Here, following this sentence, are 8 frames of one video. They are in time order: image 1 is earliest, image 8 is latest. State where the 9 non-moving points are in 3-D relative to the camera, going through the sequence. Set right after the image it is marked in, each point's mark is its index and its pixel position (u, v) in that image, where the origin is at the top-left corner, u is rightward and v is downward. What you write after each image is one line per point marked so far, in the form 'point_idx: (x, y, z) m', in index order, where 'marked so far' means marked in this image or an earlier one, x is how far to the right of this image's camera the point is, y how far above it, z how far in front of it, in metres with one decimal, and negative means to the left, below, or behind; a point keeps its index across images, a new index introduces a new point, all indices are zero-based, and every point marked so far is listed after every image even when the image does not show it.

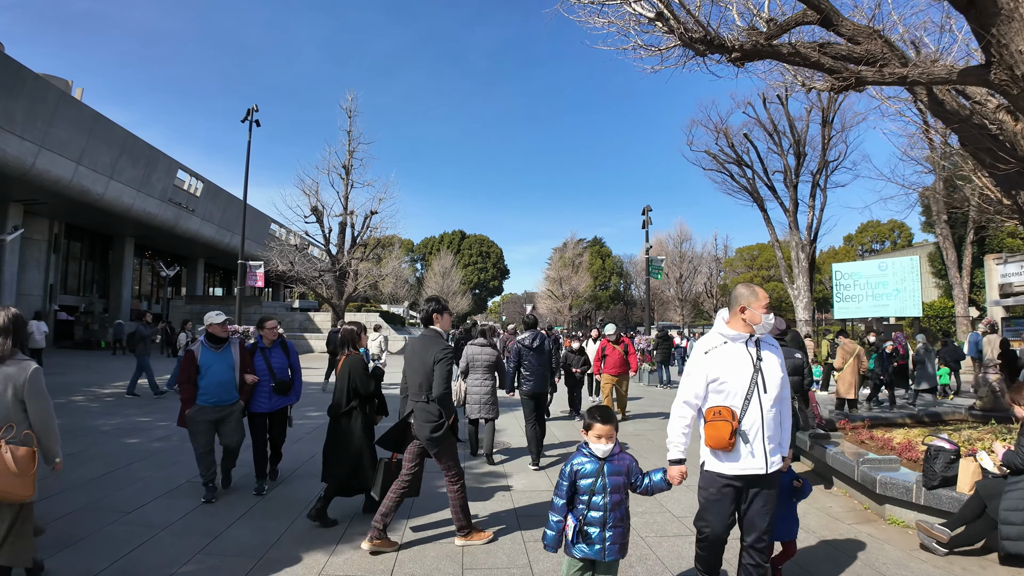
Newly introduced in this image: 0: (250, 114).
0: (-7.2, +4.8, +14.9) m
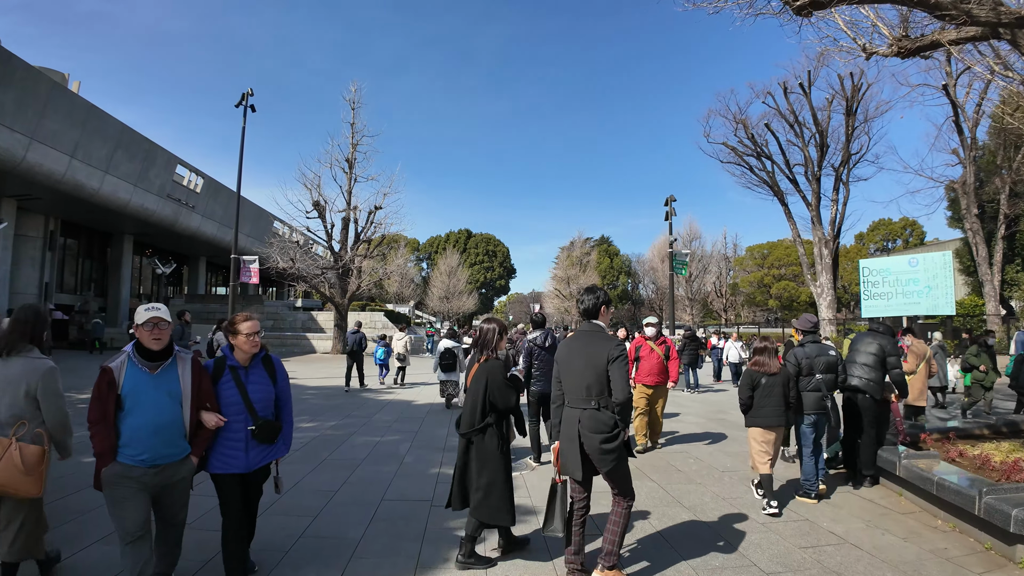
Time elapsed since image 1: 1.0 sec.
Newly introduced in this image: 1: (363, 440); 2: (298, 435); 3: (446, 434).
0: (-6.9, +4.9, +14.0) m
1: (-1.8, -1.8, +6.4) m
2: (-2.7, -1.8, +6.8) m
3: (-0.8, -1.8, +6.6) m
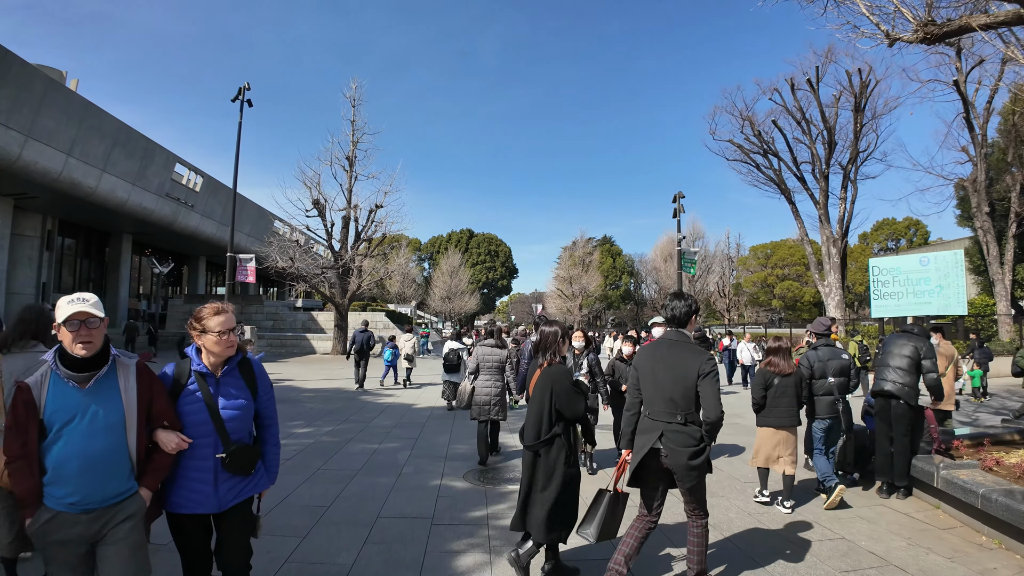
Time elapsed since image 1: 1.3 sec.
0: (-6.8, +4.9, +13.6) m
1: (-1.7, -1.8, +6.0) m
2: (-2.6, -1.8, +6.4) m
3: (-0.7, -1.8, +6.2) m
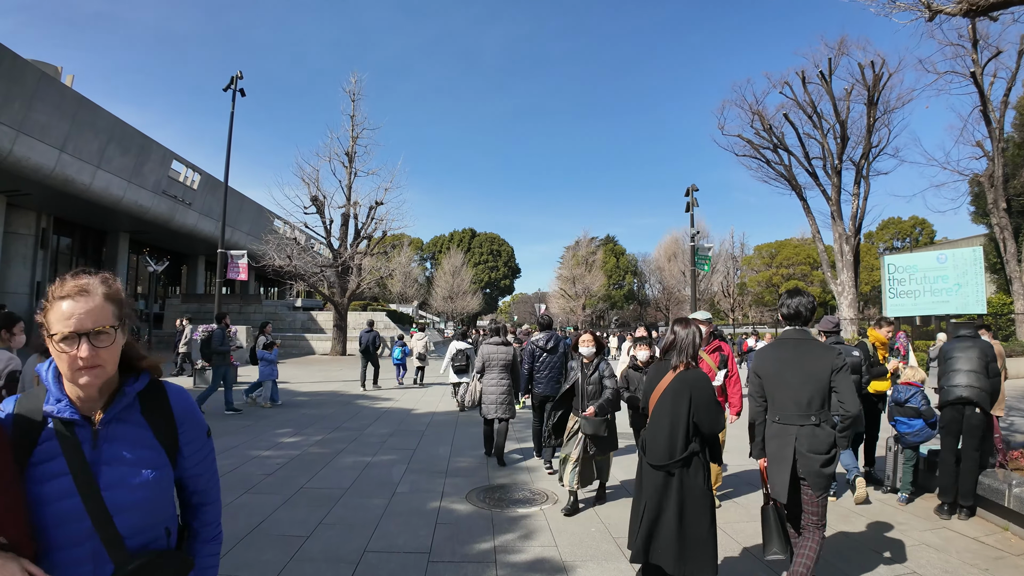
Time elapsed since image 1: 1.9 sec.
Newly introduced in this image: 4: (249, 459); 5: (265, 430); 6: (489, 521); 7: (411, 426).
0: (-6.7, +5.0, +13.0) m
1: (-1.6, -1.7, +5.4) m
2: (-2.5, -1.8, +5.8) m
3: (-0.7, -1.7, +5.6) m
4: (-2.7, -1.8, +5.6) m
5: (-3.1, -1.8, +6.9) m
6: (-0.2, -1.7, +3.9) m
7: (-1.3, -1.8, +7.1) m
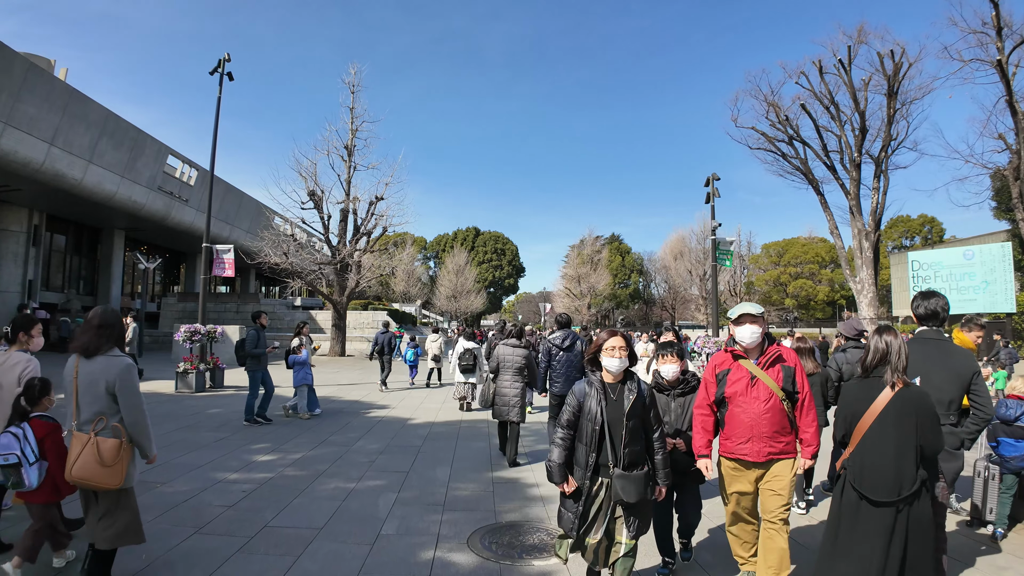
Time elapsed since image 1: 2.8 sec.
0: (-6.6, +5.0, +12.2) m
1: (-1.5, -1.7, +4.6) m
2: (-2.4, -1.7, +5.0) m
3: (-0.6, -1.7, +4.8) m
4: (-2.6, -1.7, +4.7) m
5: (-3.0, -1.8, +6.1) m
6: (-0.1, -1.6, +3.0) m
7: (-1.2, -1.8, +6.3) m
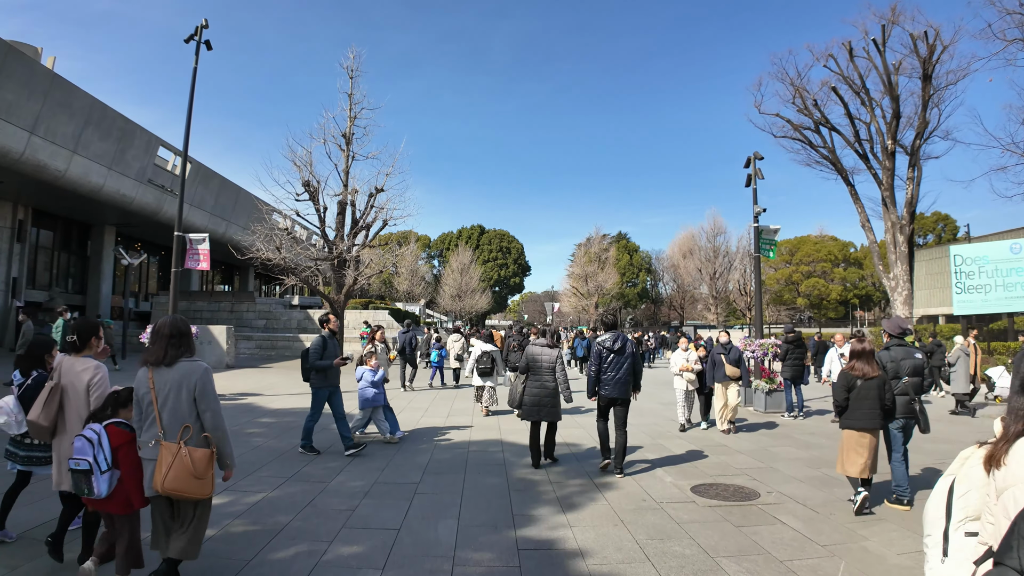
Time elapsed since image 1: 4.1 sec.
0: (-6.3, +5.1, +10.9) m
1: (-1.3, -1.6, +3.2) m
2: (-2.2, -1.6, +3.6) m
3: (-0.4, -1.6, +3.4) m
4: (-2.4, -1.6, +3.4) m
5: (-2.8, -1.7, +4.7) m
6: (+0.1, -1.5, +1.6) m
7: (-1.0, -1.7, +4.9) m
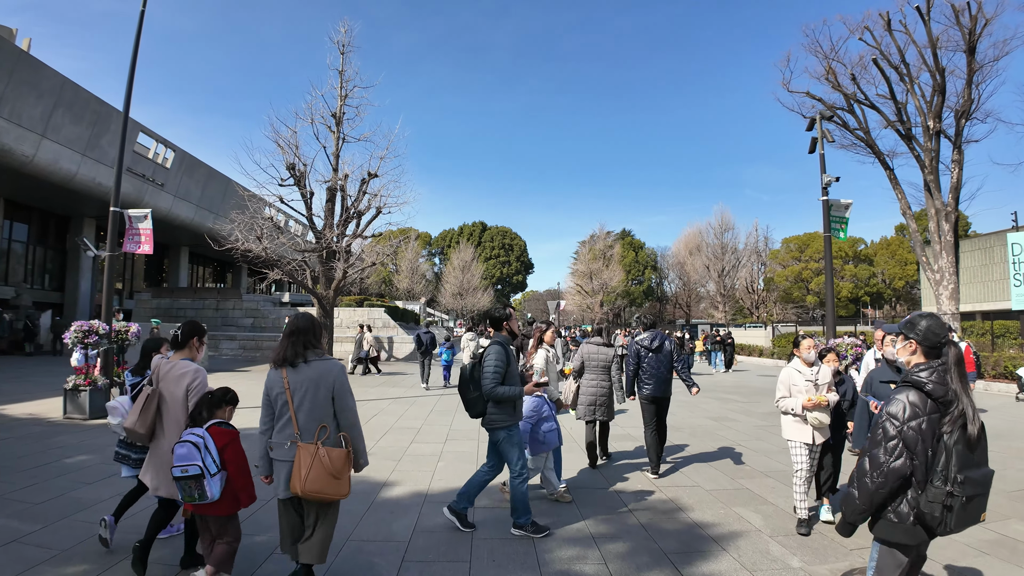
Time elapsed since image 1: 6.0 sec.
0: (-6.1, +5.3, +9.1) m
1: (-1.1, -1.4, +1.4) m
2: (-2.0, -1.5, +1.8) m
3: (-0.2, -1.4, +1.6) m
4: (-2.2, -1.5, +1.6) m
5: (-2.6, -1.5, +2.9) m
6: (+0.3, -1.4, -0.2) m
7: (-0.8, -1.5, +3.1) m
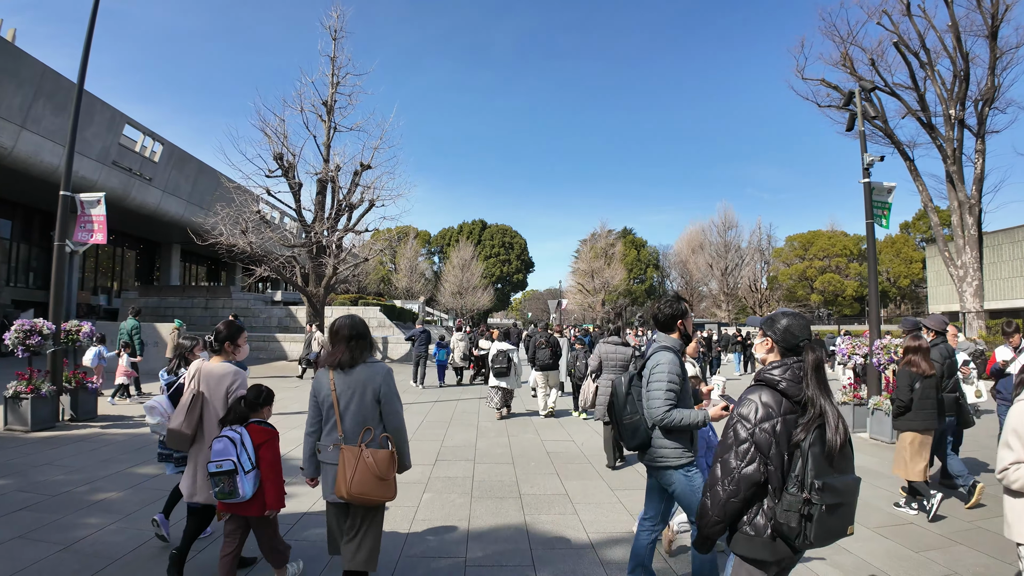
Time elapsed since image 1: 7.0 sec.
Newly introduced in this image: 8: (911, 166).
0: (-6.1, +5.3, +8.2) m
1: (-1.1, -1.3, +0.5) m
2: (-2.0, -1.4, +0.9) m
3: (-0.2, -1.3, +0.7) m
4: (-2.2, -1.4, +0.7) m
5: (-2.6, -1.4, +2.0) m
6: (+0.3, -1.3, -1.1) m
7: (-0.8, -1.4, +2.2) m
8: (+13.6, +4.2, +18.5) m
